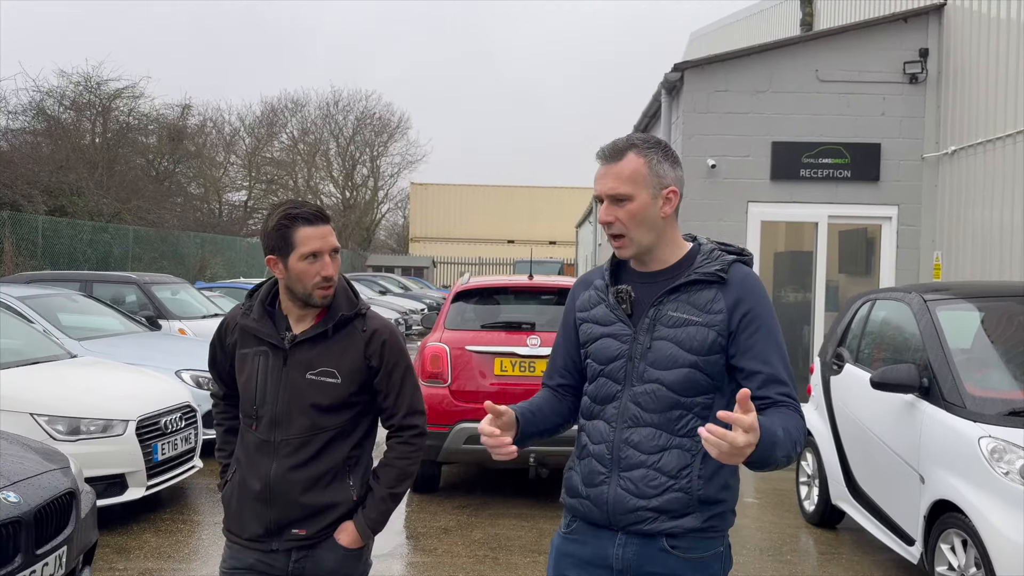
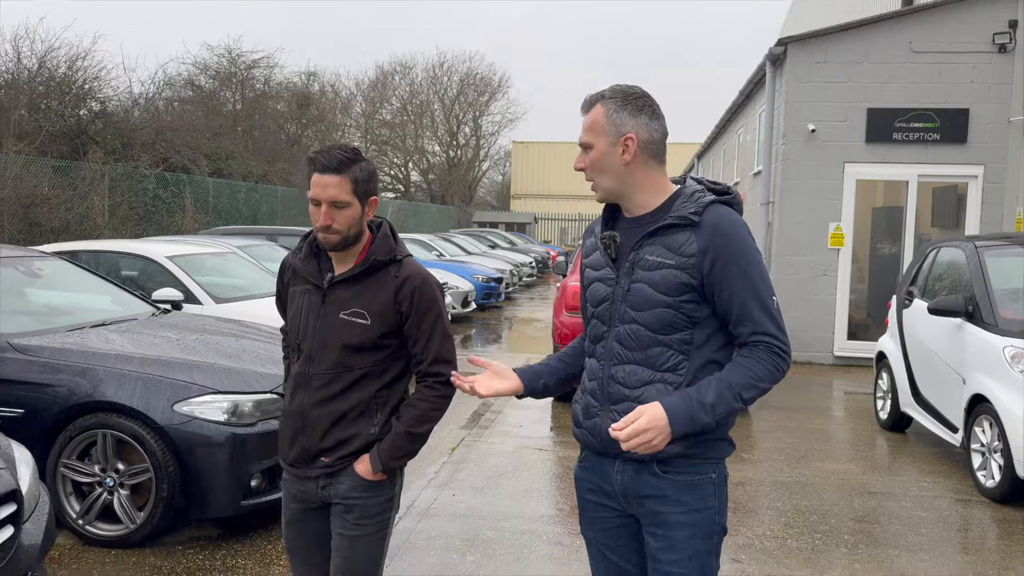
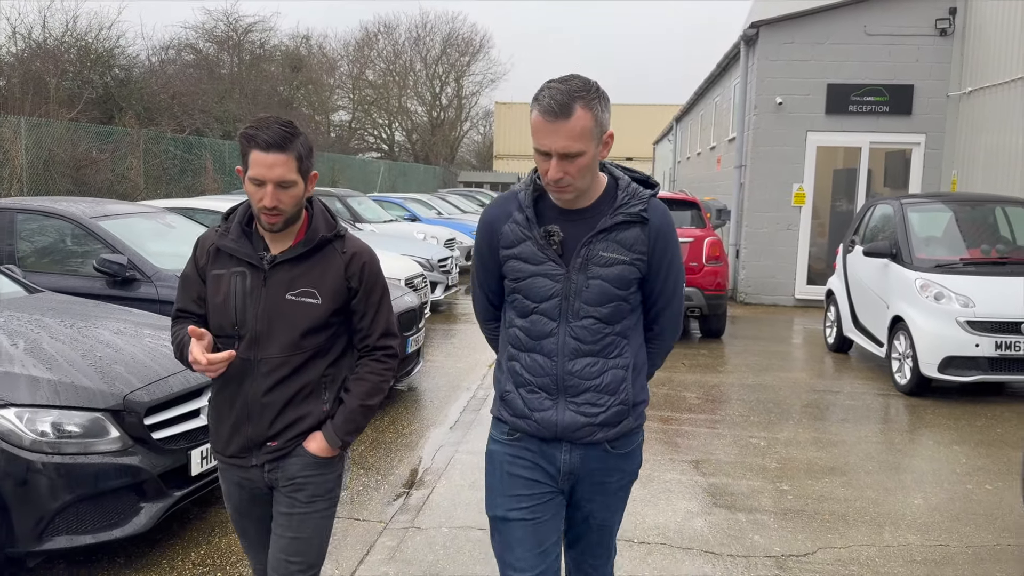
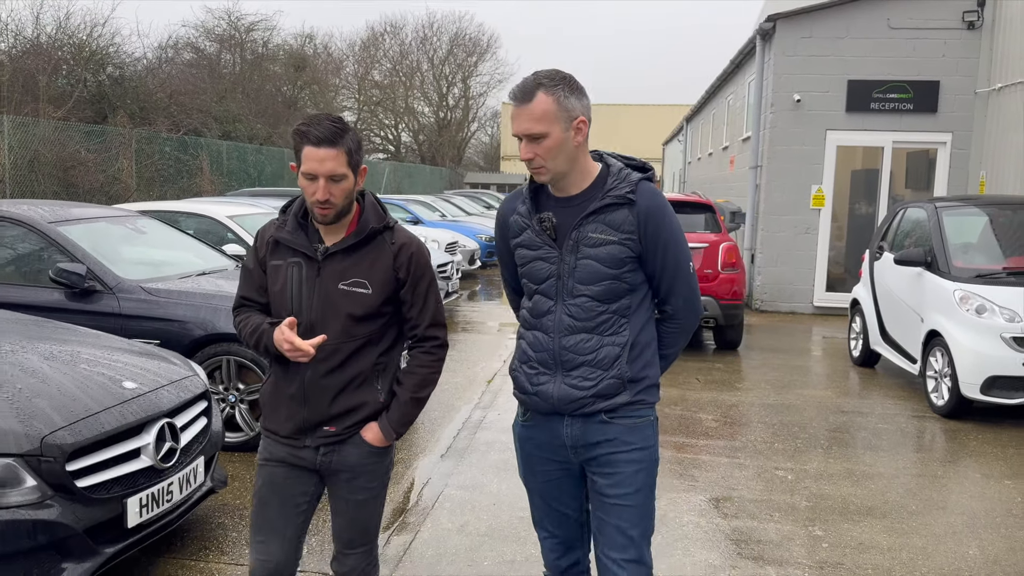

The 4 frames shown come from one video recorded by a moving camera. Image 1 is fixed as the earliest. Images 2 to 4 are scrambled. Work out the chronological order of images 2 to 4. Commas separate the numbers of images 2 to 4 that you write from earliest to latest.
2, 4, 3
